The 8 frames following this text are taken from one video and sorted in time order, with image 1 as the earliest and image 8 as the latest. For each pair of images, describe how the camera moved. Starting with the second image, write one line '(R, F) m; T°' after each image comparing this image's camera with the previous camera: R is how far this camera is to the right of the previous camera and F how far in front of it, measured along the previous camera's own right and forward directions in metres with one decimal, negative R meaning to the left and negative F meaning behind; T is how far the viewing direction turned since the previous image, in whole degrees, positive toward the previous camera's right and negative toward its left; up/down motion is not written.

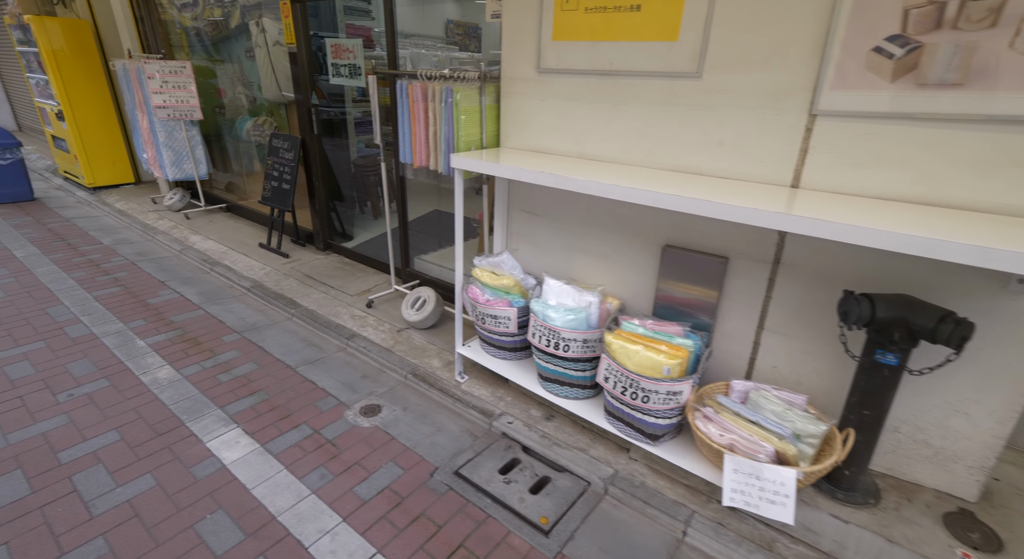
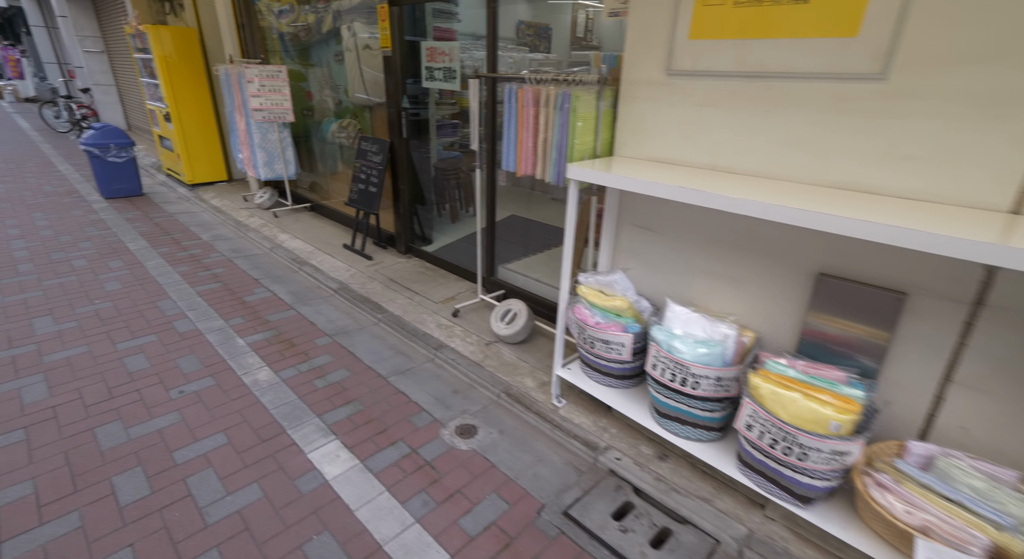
(-0.3, +0.1) m; -6°
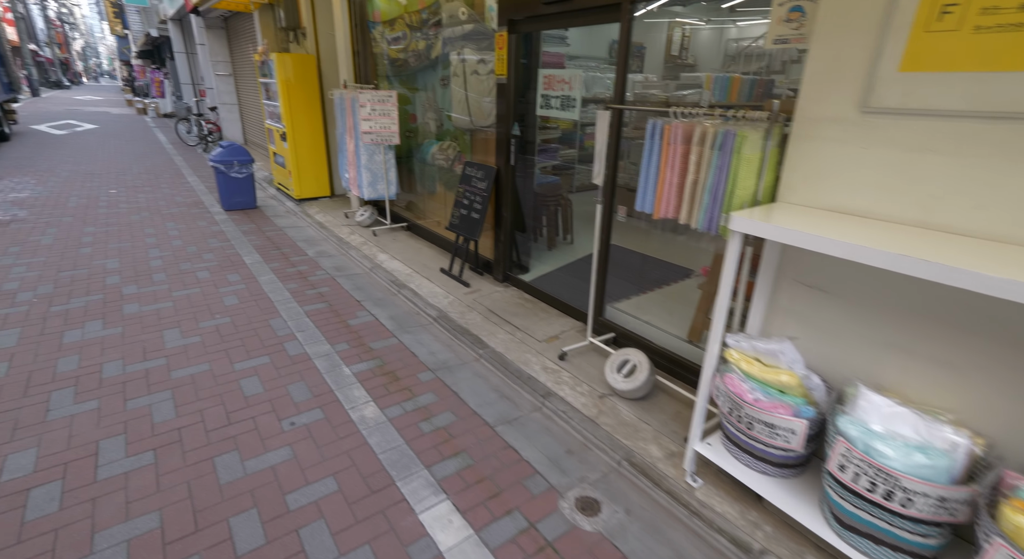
(-0.3, +0.2) m; -8°
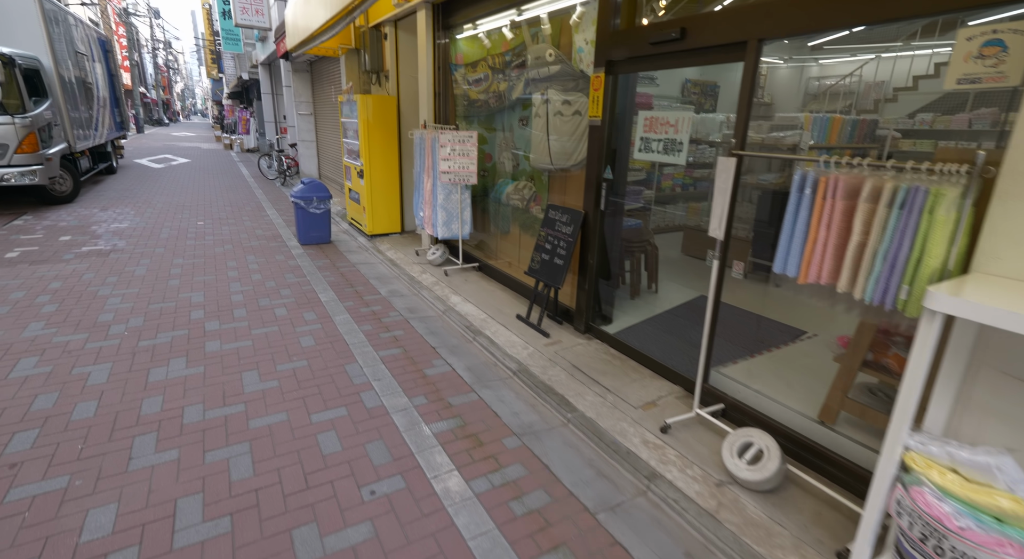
(-0.3, +0.3) m; -6°
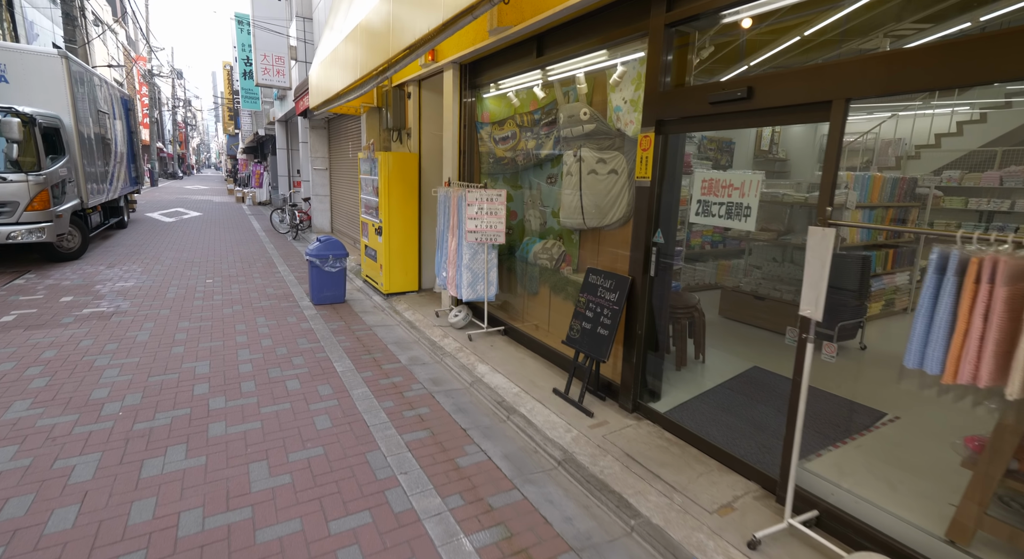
(-0.3, +0.4) m; 0°
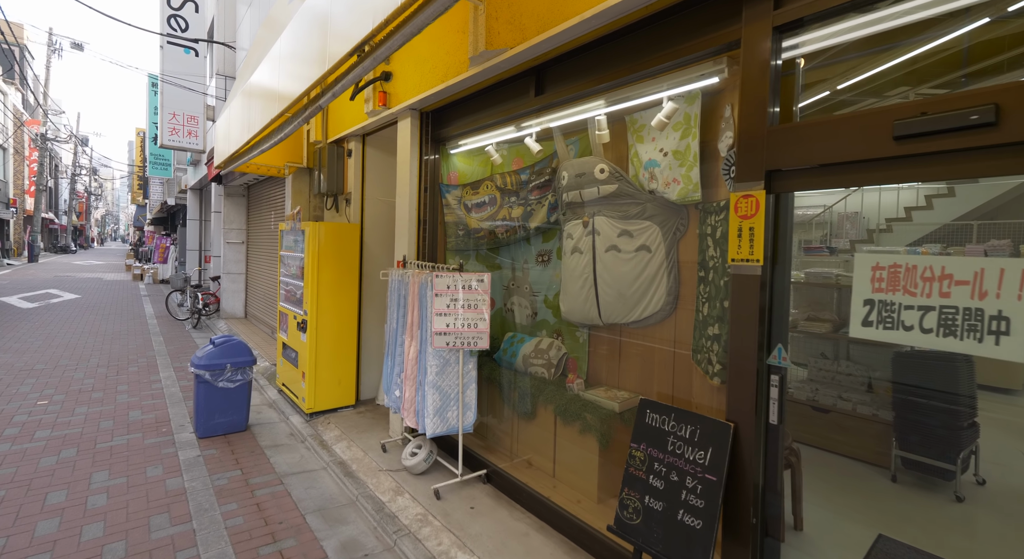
(-0.4, +1.6) m; +7°
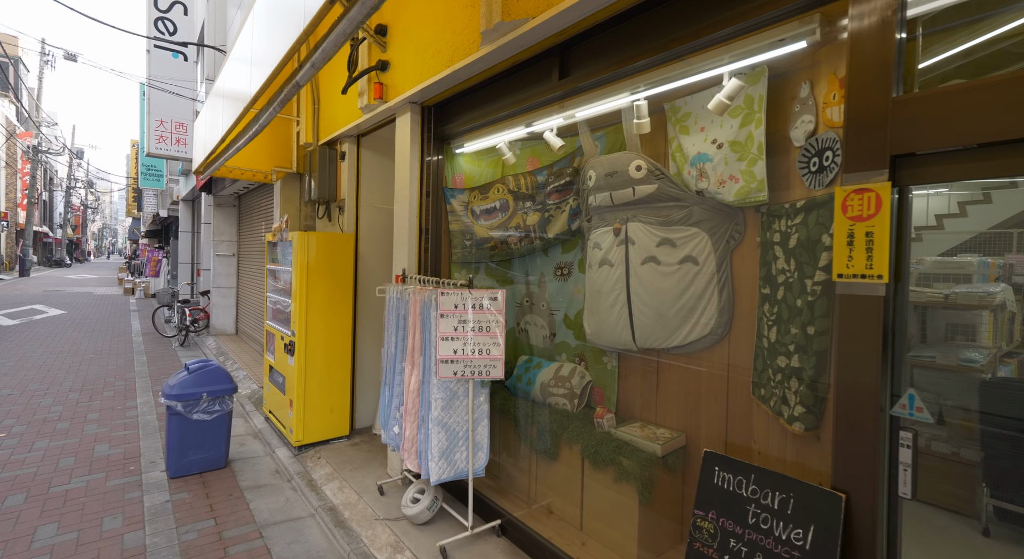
(-0.1, +0.5) m; 0°
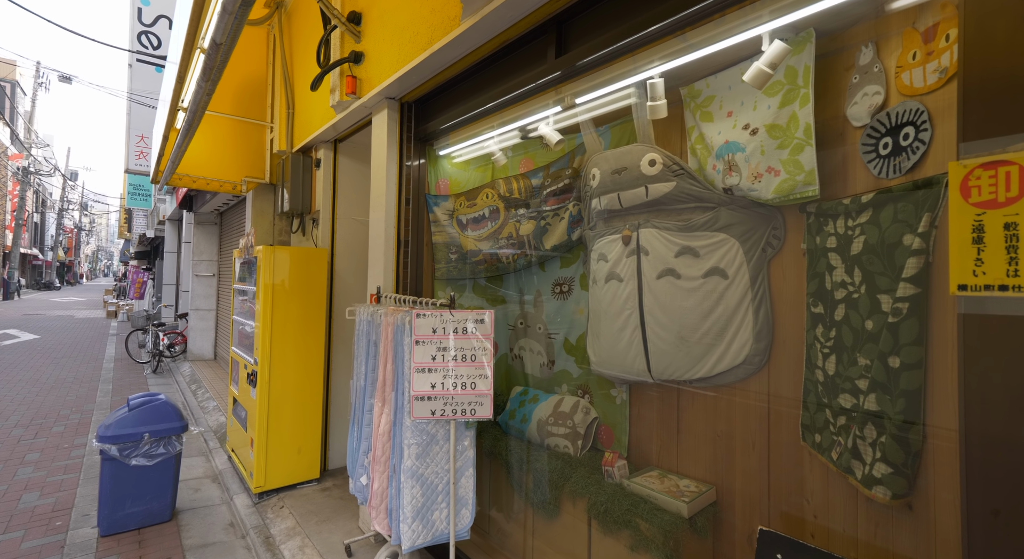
(0.0, +0.5) m; 0°
